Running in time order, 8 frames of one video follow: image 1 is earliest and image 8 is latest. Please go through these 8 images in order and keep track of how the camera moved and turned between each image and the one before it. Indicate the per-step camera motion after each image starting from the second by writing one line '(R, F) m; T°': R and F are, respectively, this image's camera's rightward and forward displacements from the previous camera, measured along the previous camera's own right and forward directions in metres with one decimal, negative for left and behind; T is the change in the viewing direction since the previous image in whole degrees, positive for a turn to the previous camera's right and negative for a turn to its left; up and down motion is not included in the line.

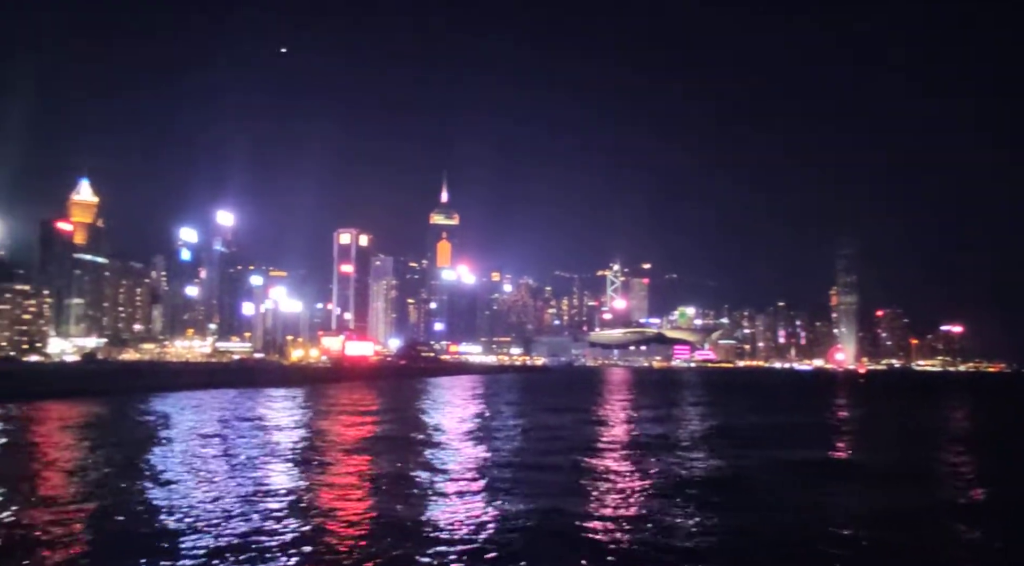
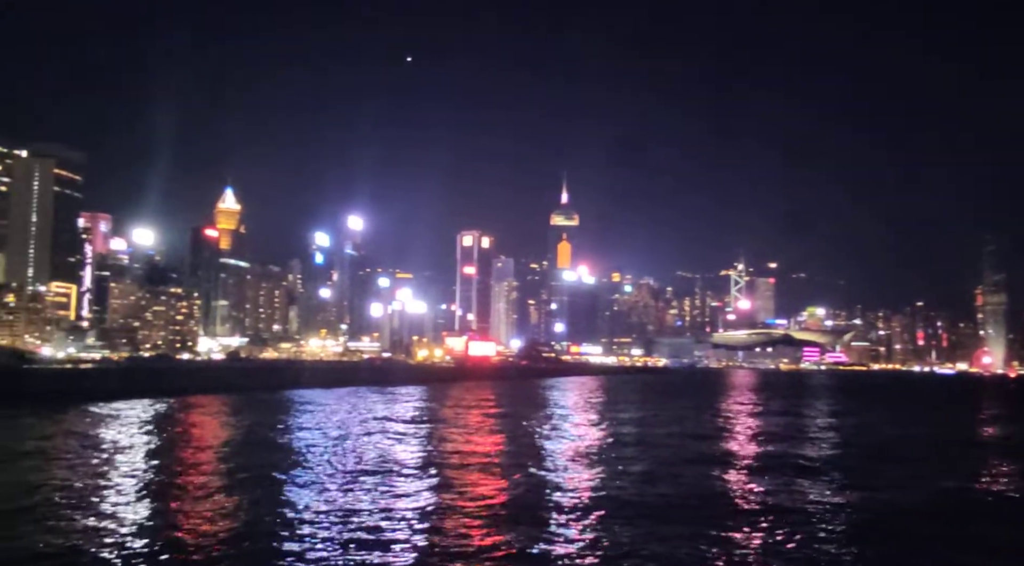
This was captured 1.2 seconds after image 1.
(-0.1, -1.6) m; -6°
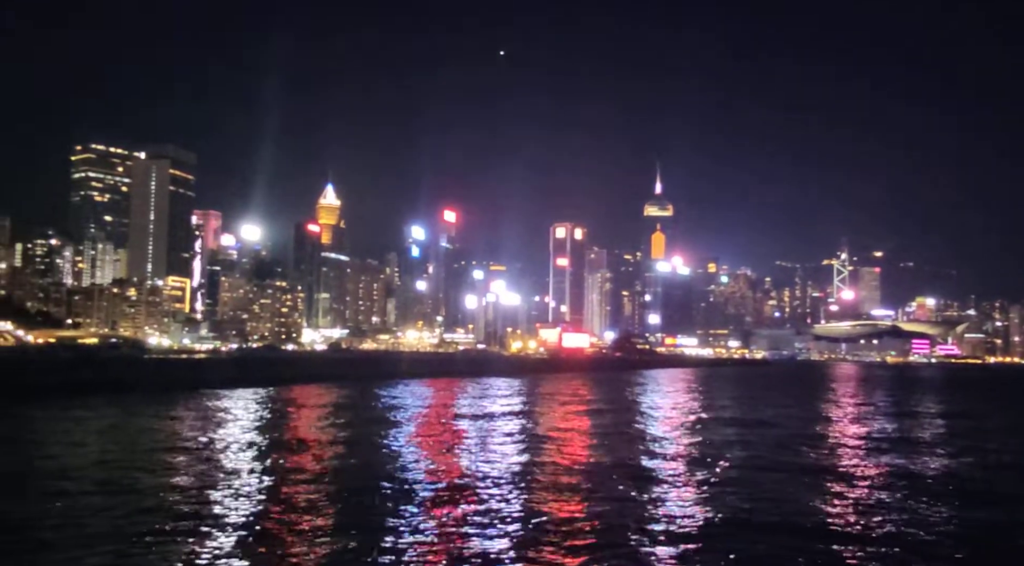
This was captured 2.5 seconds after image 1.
(0.0, -1.1) m; -5°
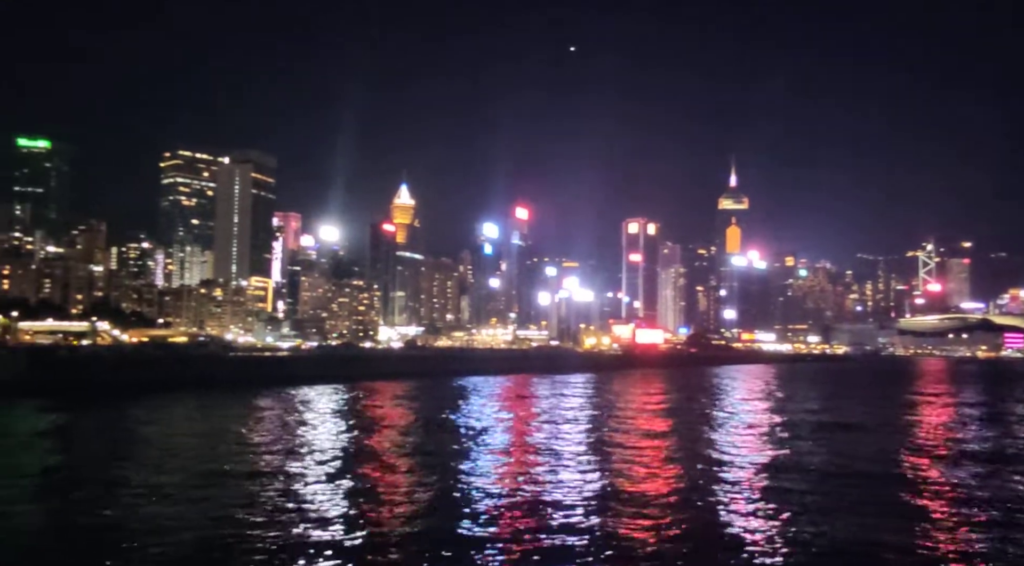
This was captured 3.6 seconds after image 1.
(0.0, -0.7) m; -4°
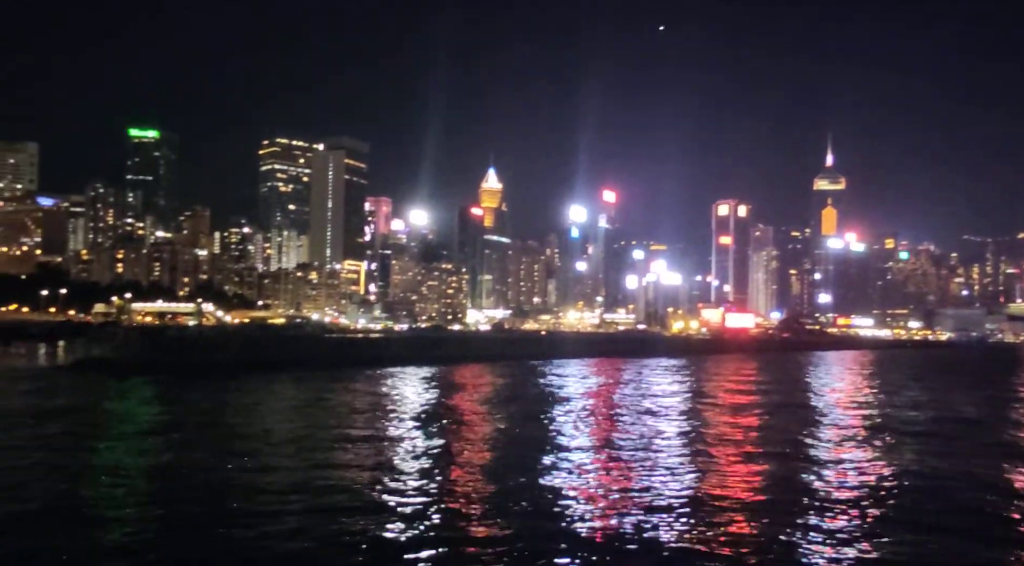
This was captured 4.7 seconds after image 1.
(0.0, -0.6) m; -4°
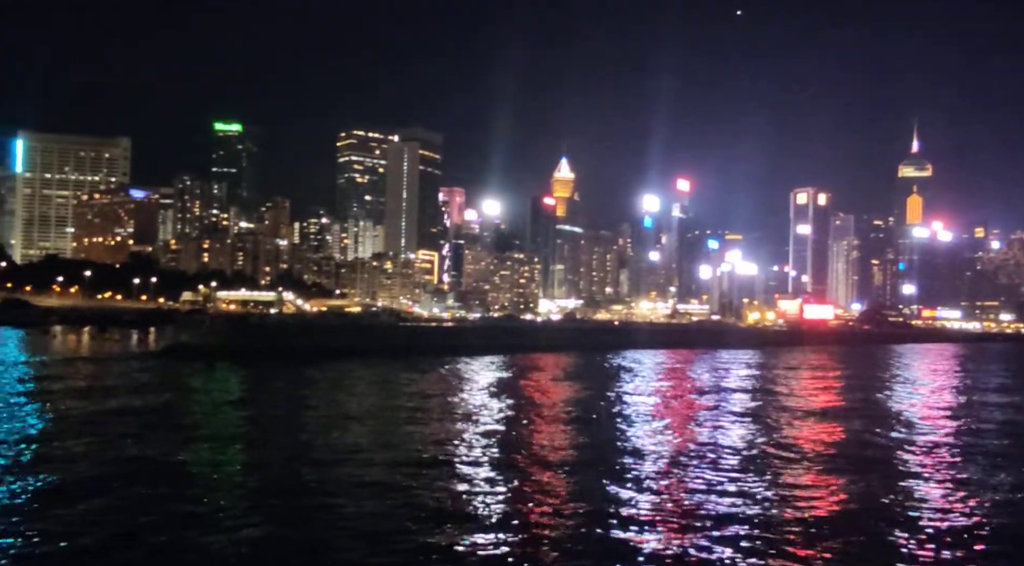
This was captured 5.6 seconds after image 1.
(0.0, -0.4) m; -4°
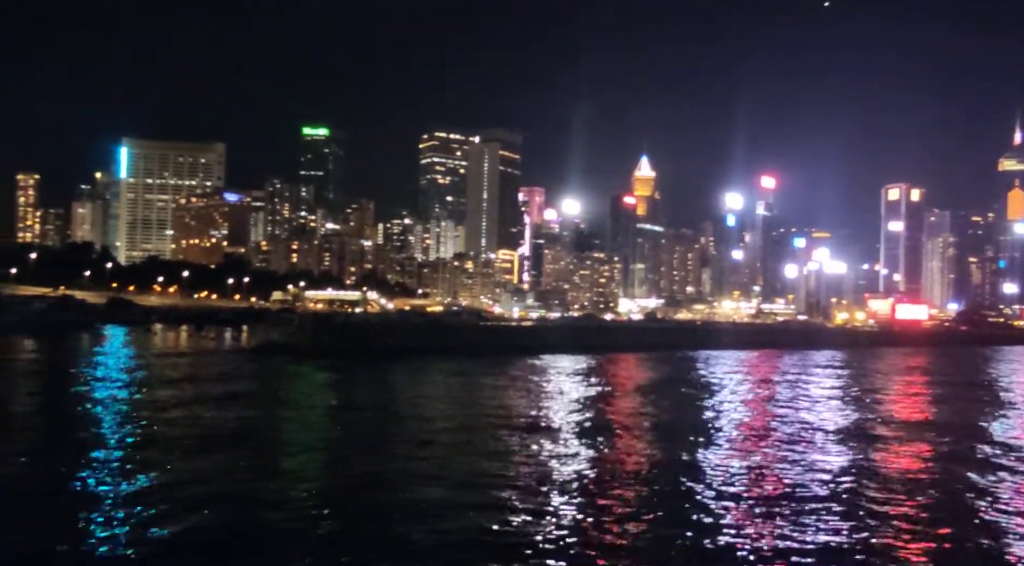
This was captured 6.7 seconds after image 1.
(0.0, -0.4) m; -4°
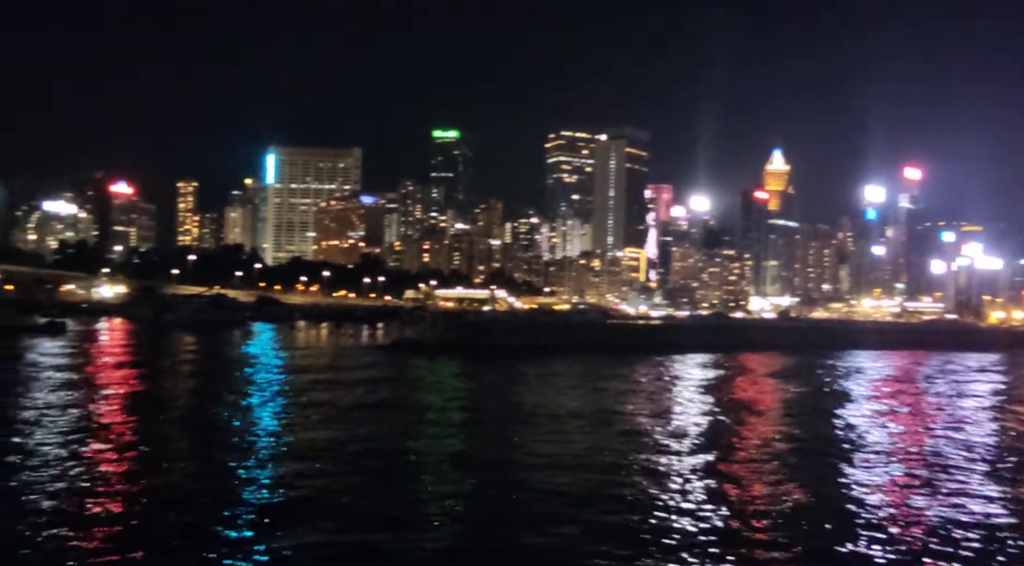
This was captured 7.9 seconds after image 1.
(0.0, -0.5) m; -6°
